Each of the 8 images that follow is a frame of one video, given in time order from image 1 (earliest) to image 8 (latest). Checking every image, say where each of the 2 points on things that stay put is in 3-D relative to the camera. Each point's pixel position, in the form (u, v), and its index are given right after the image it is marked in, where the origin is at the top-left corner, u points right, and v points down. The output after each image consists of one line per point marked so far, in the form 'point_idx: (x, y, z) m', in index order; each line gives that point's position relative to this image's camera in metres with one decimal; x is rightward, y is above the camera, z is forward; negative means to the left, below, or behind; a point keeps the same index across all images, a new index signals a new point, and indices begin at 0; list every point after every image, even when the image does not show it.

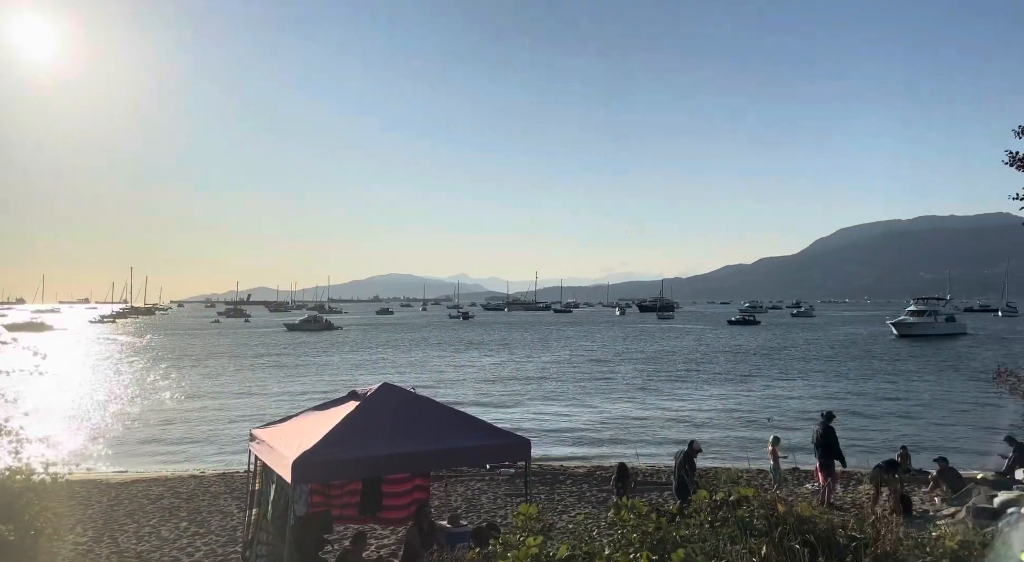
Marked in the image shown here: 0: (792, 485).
0: (+5.4, -3.9, +16.5) m
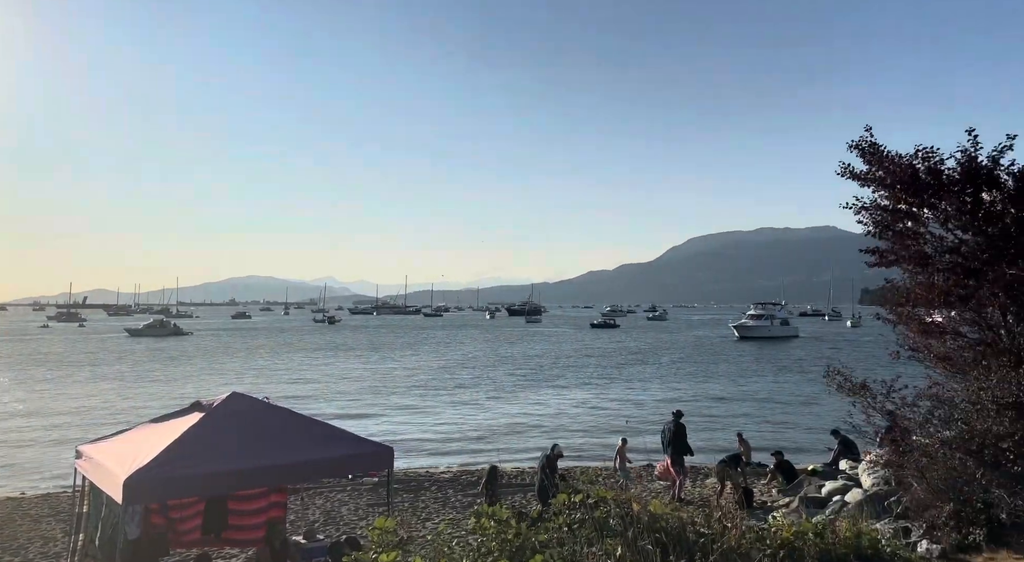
0: (+2.7, -4.0, +17.1) m
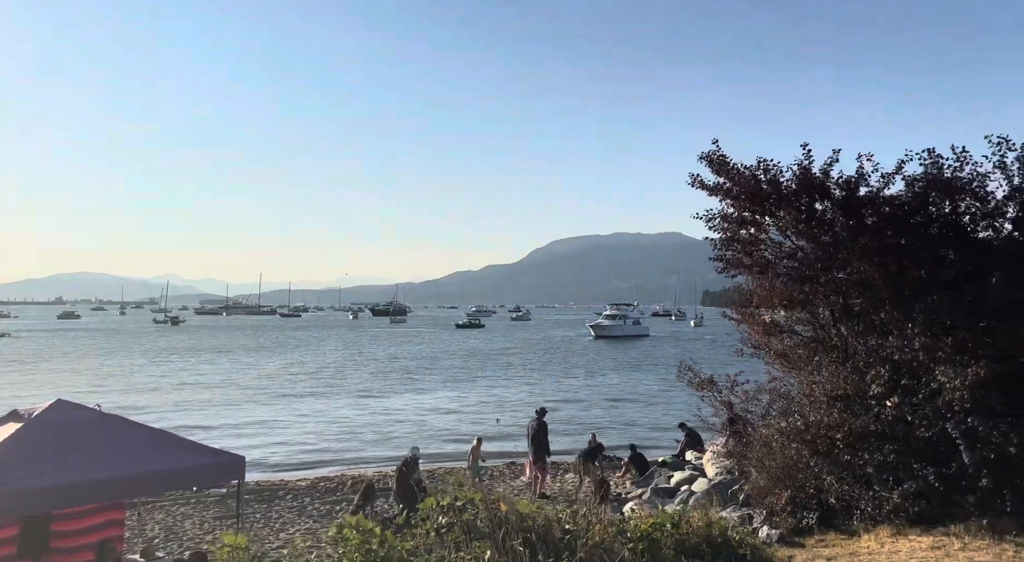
0: (-0.1, -4.0, +17.2) m
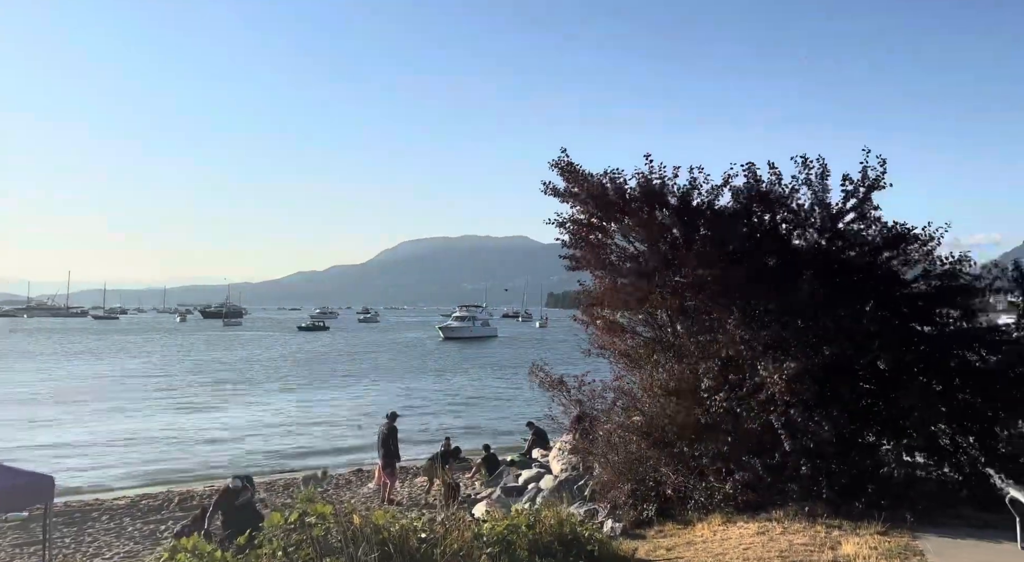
0: (-3.0, -4.1, +16.6) m
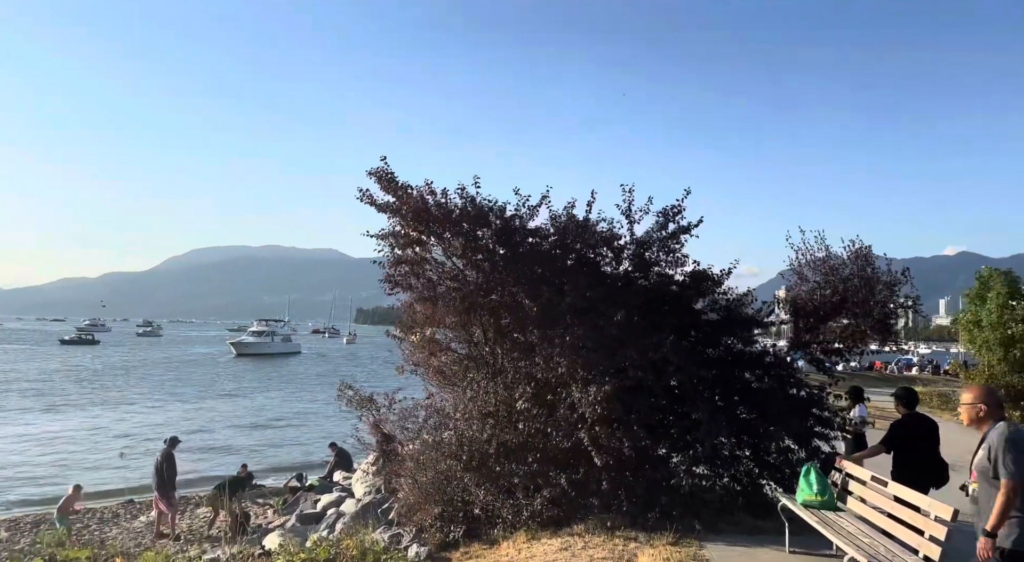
0: (-6.6, -4.2, +14.6) m
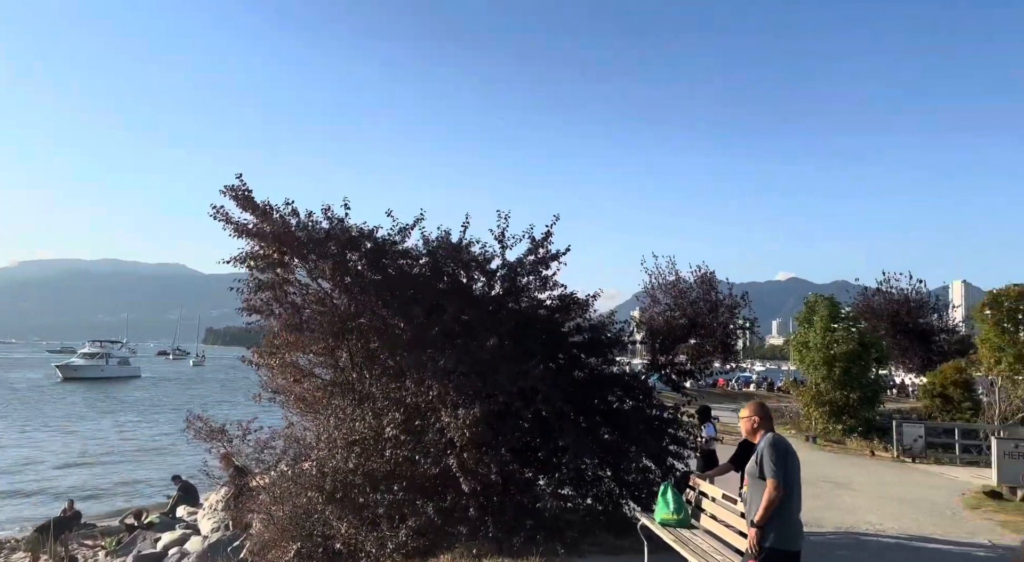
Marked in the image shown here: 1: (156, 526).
0: (-8.7, -4.4, +12.6) m
1: (-6.2, -4.4, +15.1) m
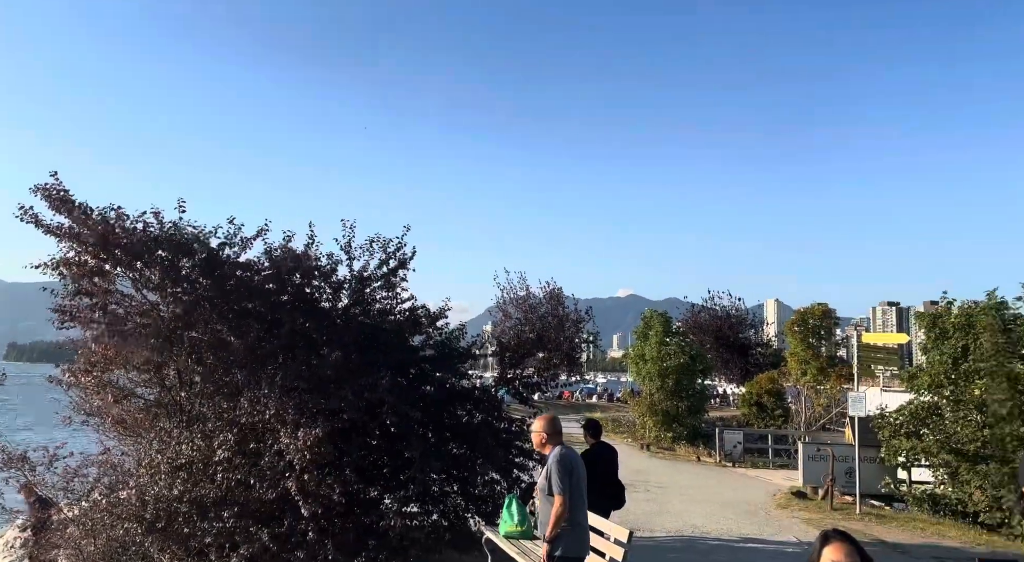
0: (-10.8, -4.4, +10.3) m
1: (-8.8, -4.5, +13.2) m
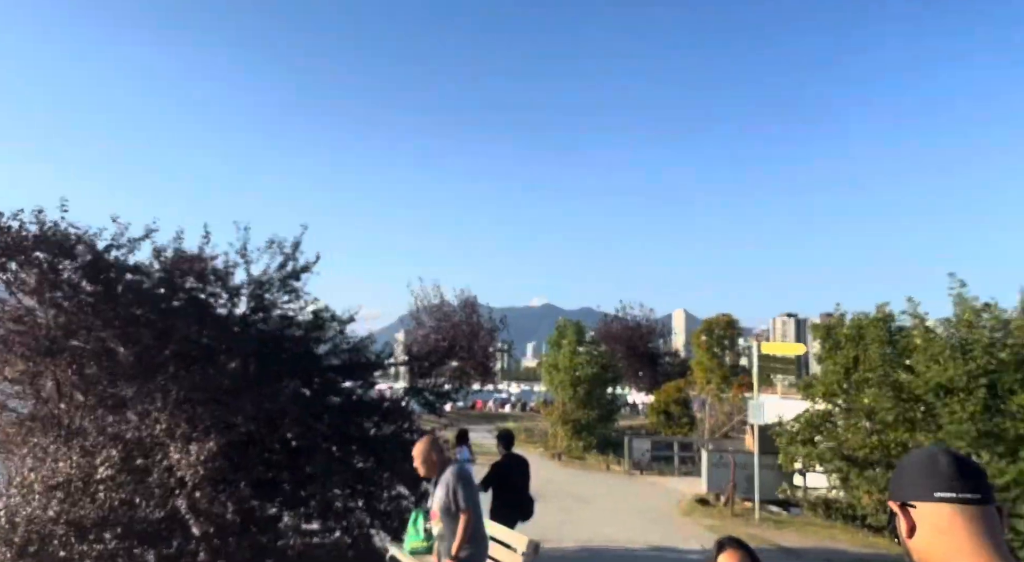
0: (-11.9, -4.4, +8.6) m
1: (-10.2, -4.5, +11.7) m
